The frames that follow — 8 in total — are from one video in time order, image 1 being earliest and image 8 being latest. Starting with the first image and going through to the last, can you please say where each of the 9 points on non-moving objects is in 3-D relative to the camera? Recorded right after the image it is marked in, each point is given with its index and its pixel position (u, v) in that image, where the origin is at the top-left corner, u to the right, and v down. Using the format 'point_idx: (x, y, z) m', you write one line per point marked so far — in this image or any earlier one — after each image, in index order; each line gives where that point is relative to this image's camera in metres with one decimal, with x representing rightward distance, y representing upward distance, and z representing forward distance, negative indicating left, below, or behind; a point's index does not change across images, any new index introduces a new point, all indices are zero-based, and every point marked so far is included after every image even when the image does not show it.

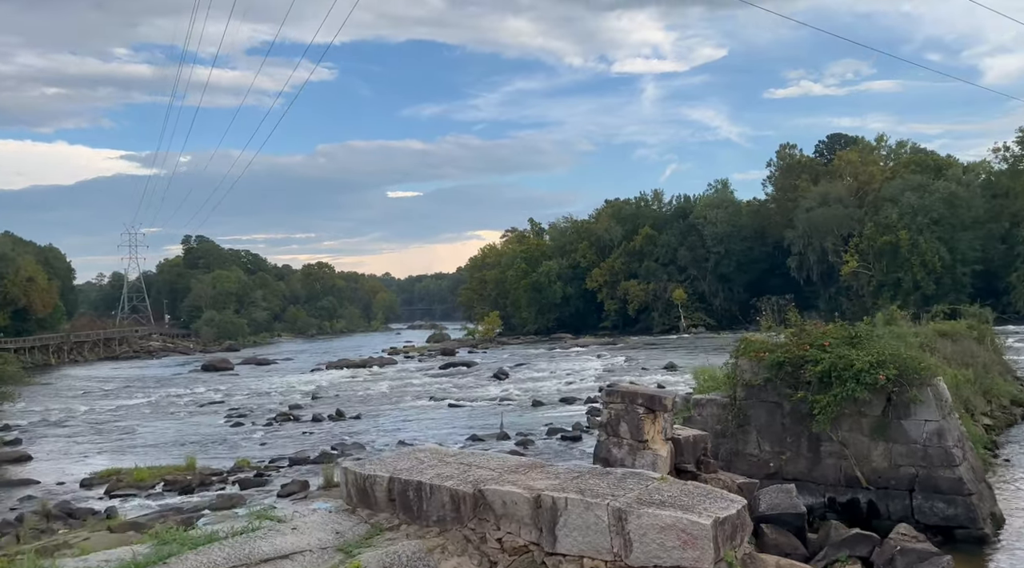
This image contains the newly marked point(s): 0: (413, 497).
0: (-0.6, -1.2, +4.7) m
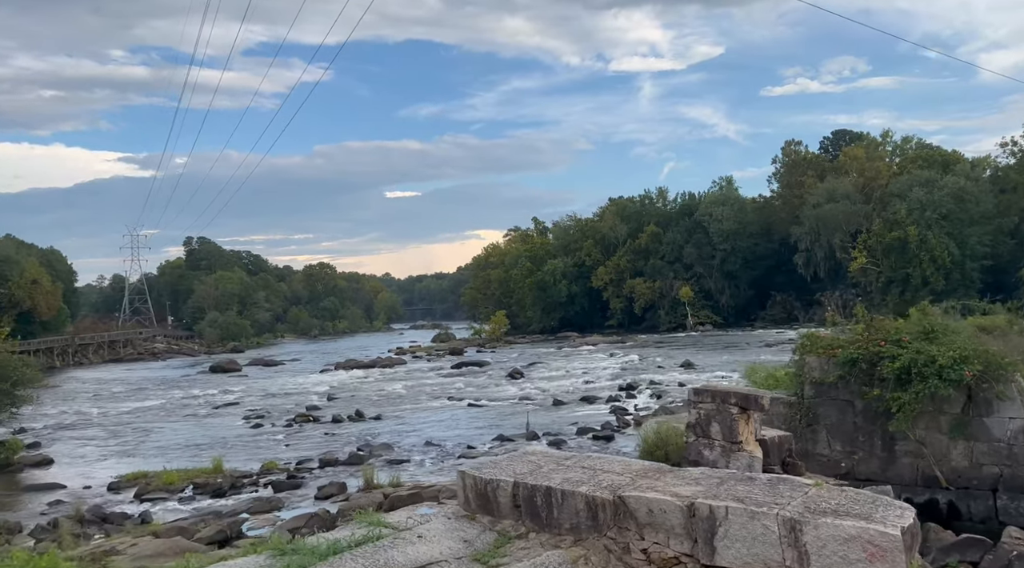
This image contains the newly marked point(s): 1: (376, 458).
0: (+0.2, -1.2, +4.4) m
1: (-2.9, -3.7, +17.5) m
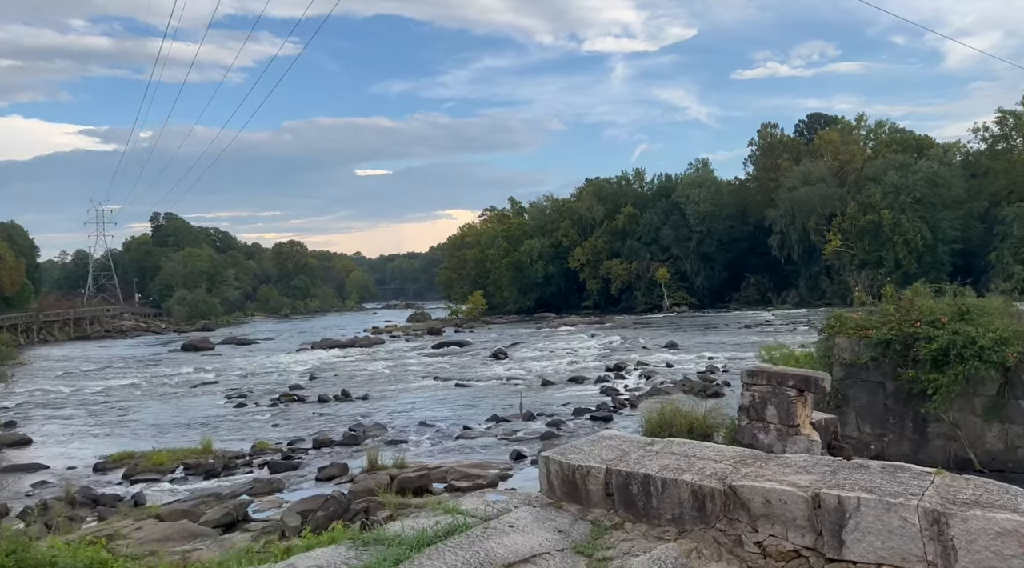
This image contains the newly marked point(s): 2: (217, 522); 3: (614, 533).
0: (+0.6, -1.0, +4.1) m
1: (-3.0, -3.3, +17.1) m
2: (-3.6, -2.9, +10.2) m
3: (+0.5, -1.2, +4.0) m
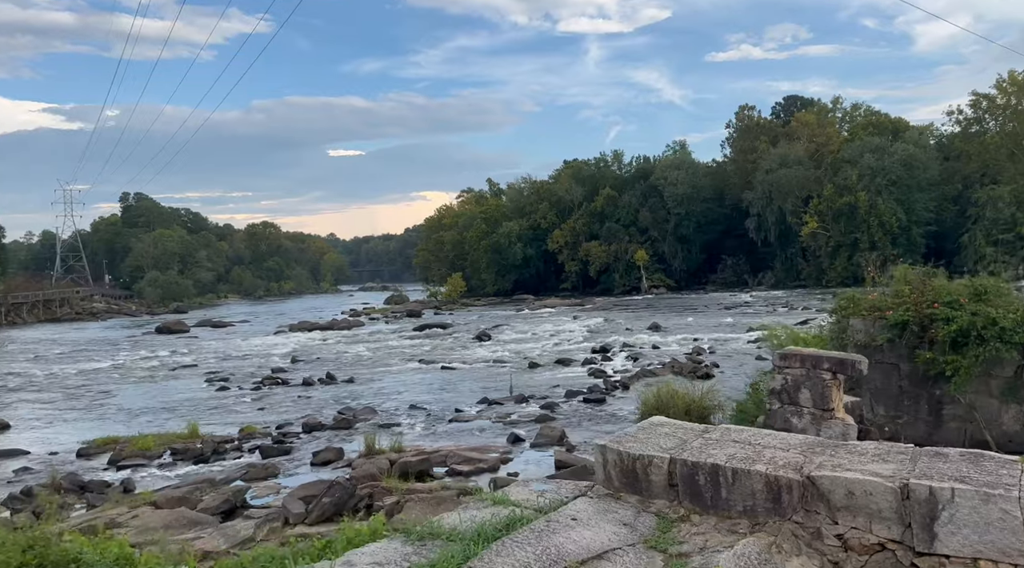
0: (+0.9, -0.9, +3.8) m
1: (-3.1, -2.9, +16.8) m
2: (-3.5, -2.7, +9.9) m
3: (+0.8, -1.1, +3.8) m
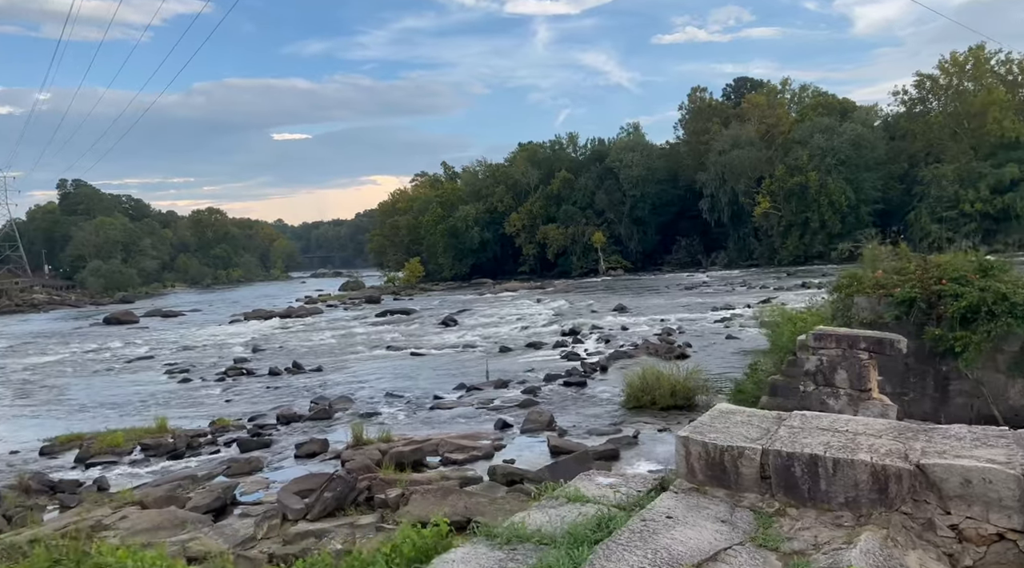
0: (+1.3, -0.8, +3.6) m
1: (-3.5, -2.6, +16.3) m
2: (-3.5, -2.6, +9.4) m
3: (+1.2, -1.0, +3.6) m
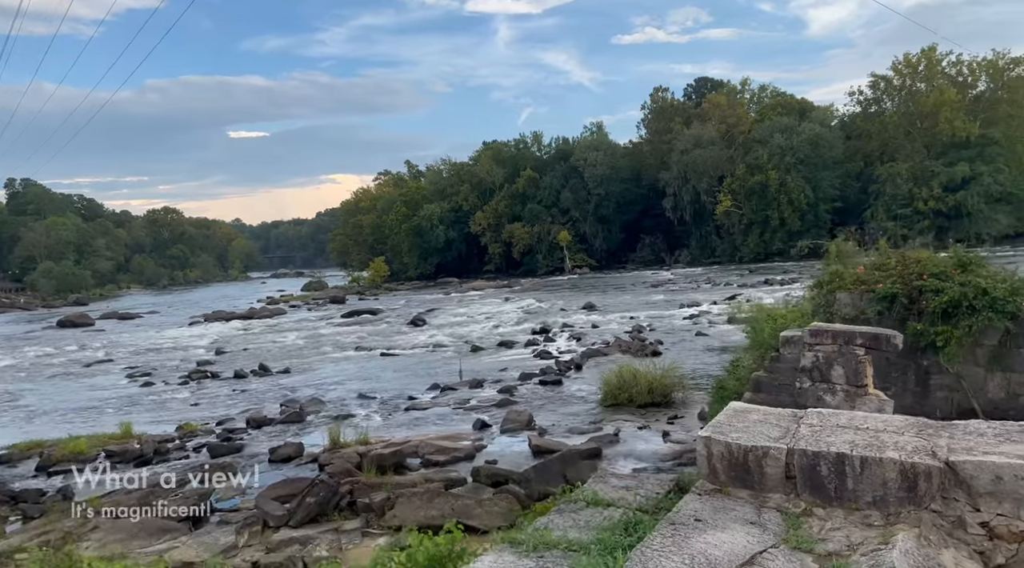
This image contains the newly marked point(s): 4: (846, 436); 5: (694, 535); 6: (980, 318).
0: (+1.4, -0.8, +3.6) m
1: (-3.9, -2.6, +16.0) m
2: (-3.6, -2.6, +9.2) m
3: (+1.3, -1.0, +3.5) m
4: (+1.5, -0.7, +3.8) m
5: (+0.7, -1.0, +3.3) m
6: (+4.8, -0.4, +8.4) m
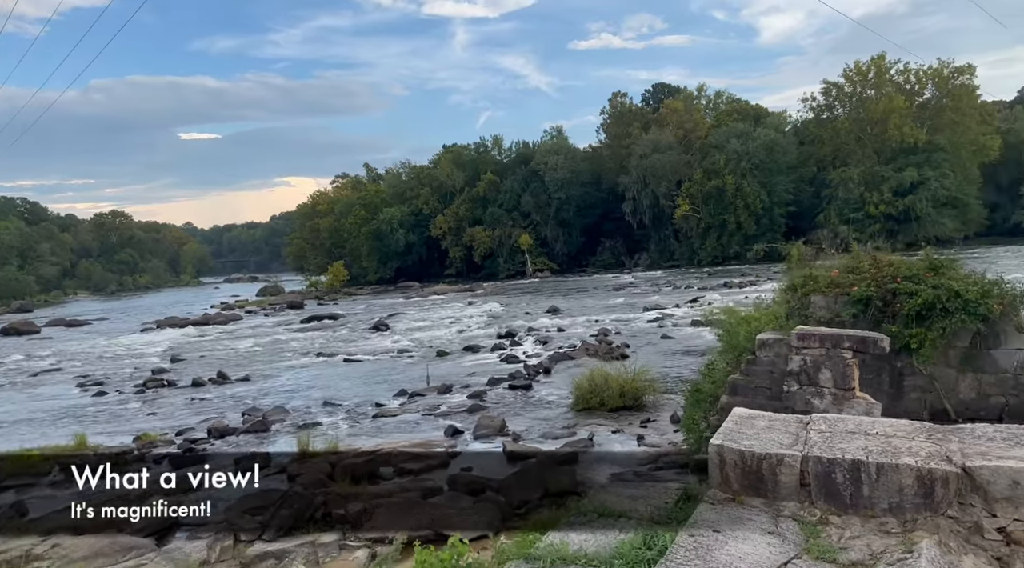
0: (+1.5, -0.8, +3.5) m
1: (-4.5, -2.7, +15.7) m
2: (-3.9, -2.6, +8.8) m
3: (+1.3, -1.0, +3.5) m
4: (+1.6, -0.7, +3.7) m
5: (+0.8, -1.0, +3.2) m
6: (+4.6, -0.4, +8.6) m
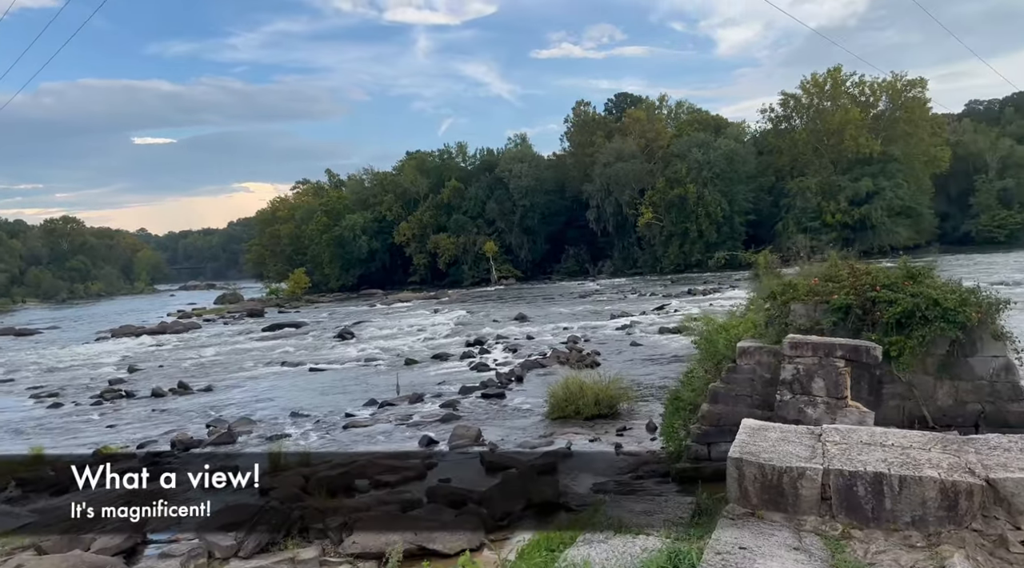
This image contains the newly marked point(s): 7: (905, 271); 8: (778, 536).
0: (+1.5, -0.9, +3.4) m
1: (-5.0, -2.8, +15.3) m
2: (-4.0, -2.7, +8.5) m
3: (+1.4, -1.1, +3.4) m
4: (+1.6, -0.8, +3.7) m
5: (+0.9, -1.1, +3.1) m
6: (+4.5, -0.5, +8.6) m
7: (+4.5, +0.2, +9.3) m
8: (+1.1, -1.1, +3.4) m
